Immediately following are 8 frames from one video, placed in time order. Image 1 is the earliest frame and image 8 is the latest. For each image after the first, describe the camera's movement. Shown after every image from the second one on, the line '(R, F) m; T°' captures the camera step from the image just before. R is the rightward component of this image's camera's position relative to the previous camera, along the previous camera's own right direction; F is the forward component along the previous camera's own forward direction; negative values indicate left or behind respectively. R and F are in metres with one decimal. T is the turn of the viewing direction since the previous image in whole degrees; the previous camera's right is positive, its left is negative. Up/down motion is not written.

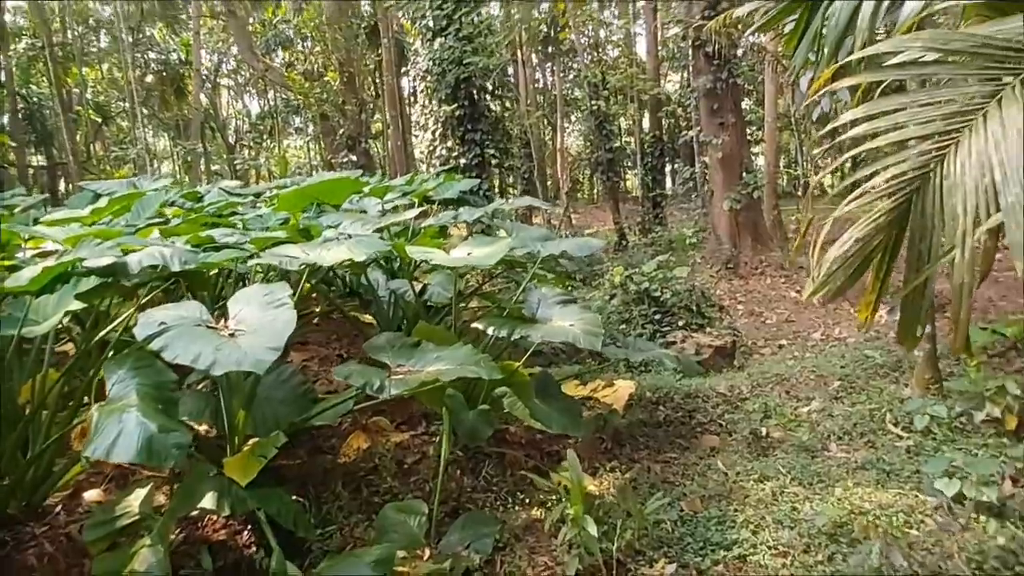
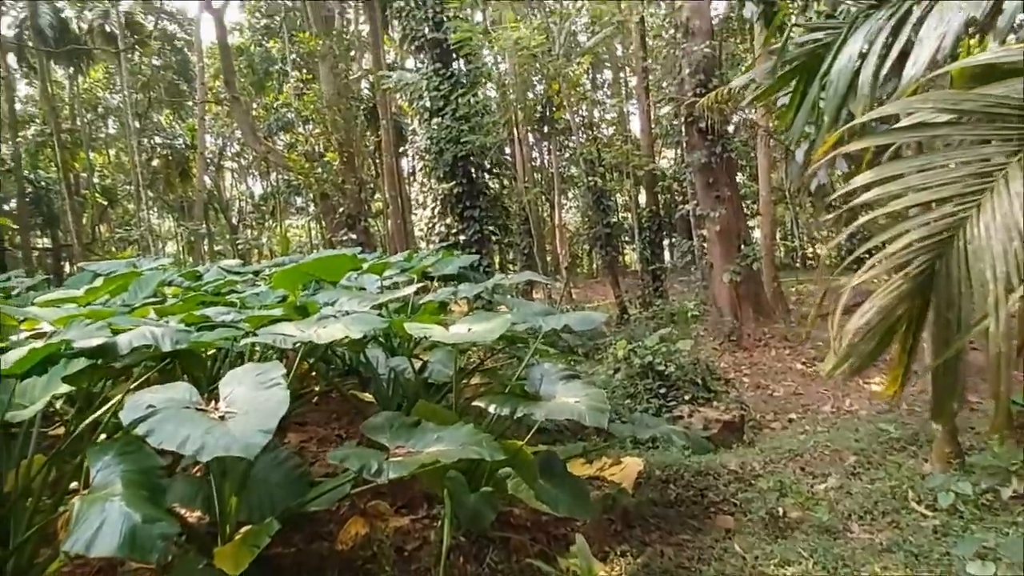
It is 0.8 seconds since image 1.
(0.0, +0.1) m; 0°
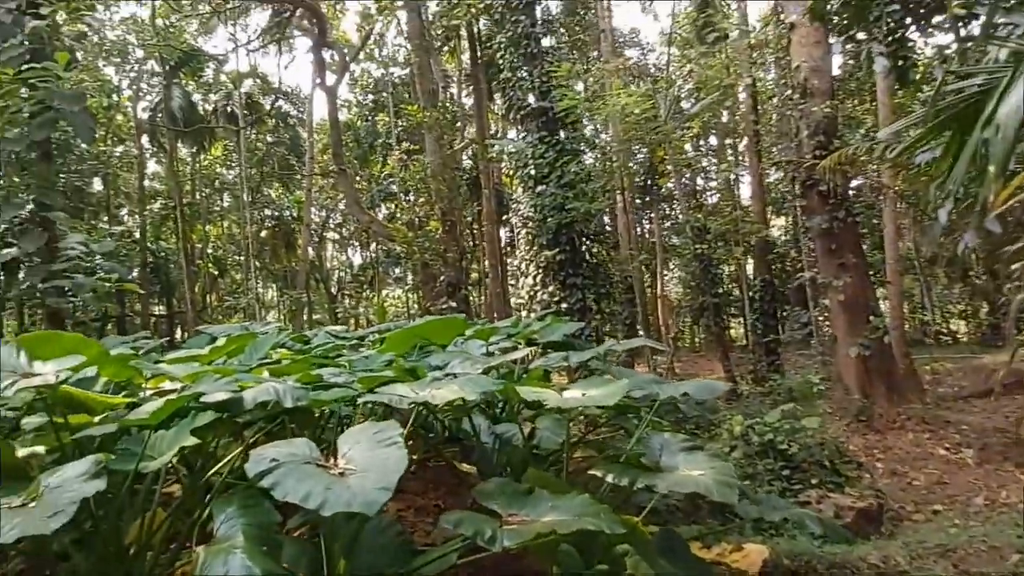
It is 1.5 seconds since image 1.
(-0.1, +0.1) m; -6°
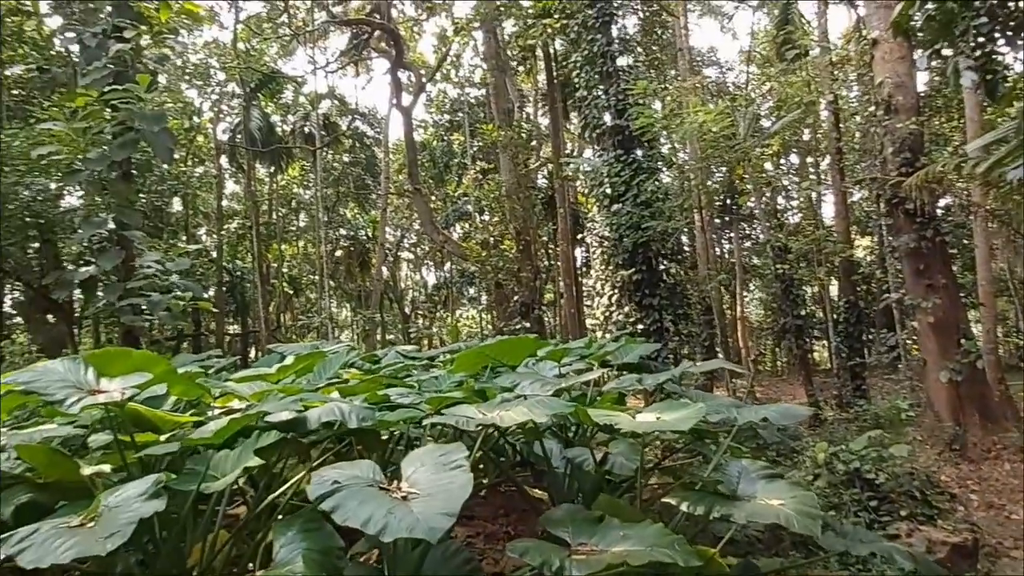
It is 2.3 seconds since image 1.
(0.0, +0.1) m; -5°
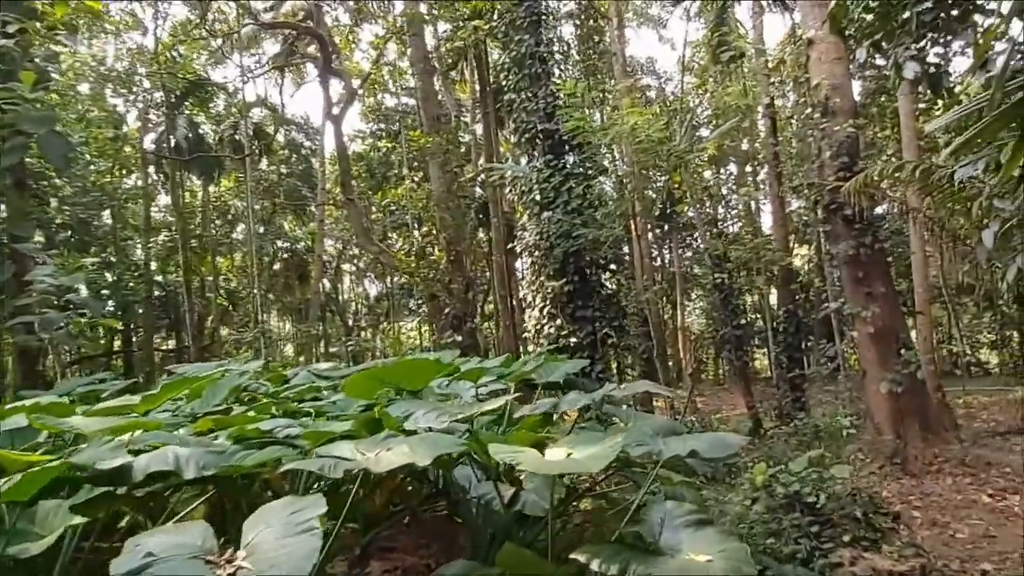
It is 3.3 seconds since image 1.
(+0.1, +0.3) m; +4°
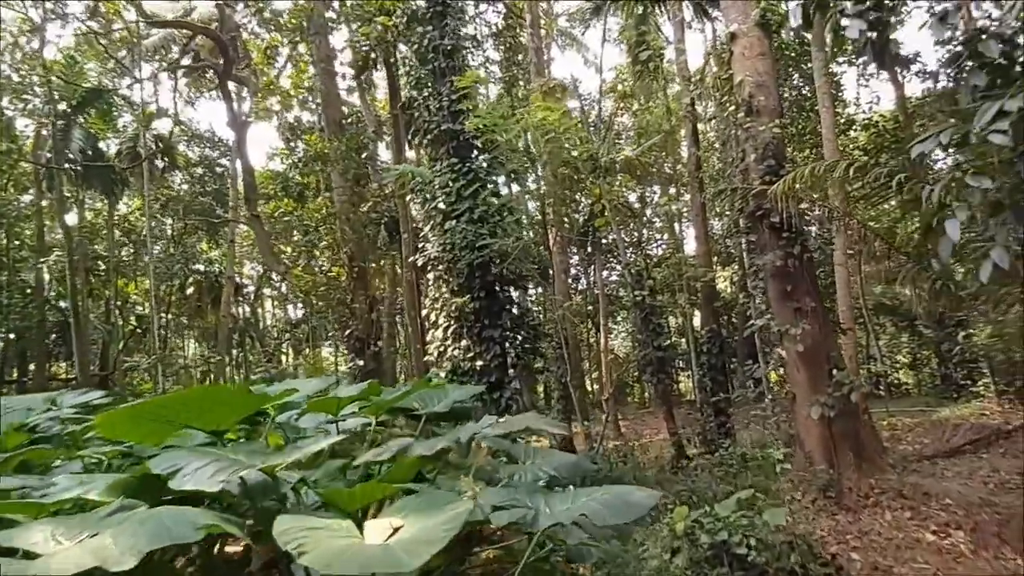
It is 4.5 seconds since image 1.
(+0.2, +0.5) m; +5°
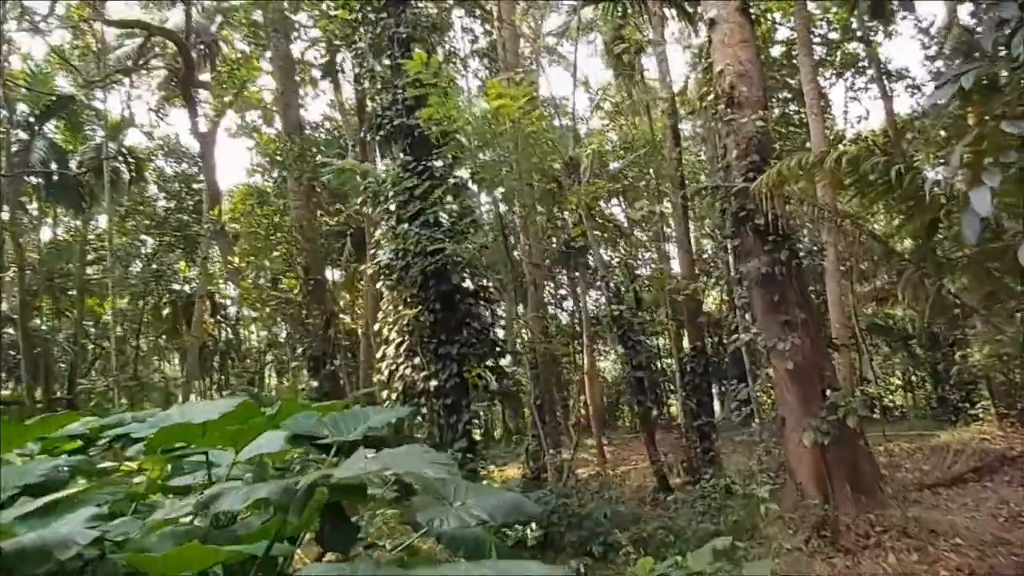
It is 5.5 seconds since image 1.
(+0.2, +0.5) m; +1°
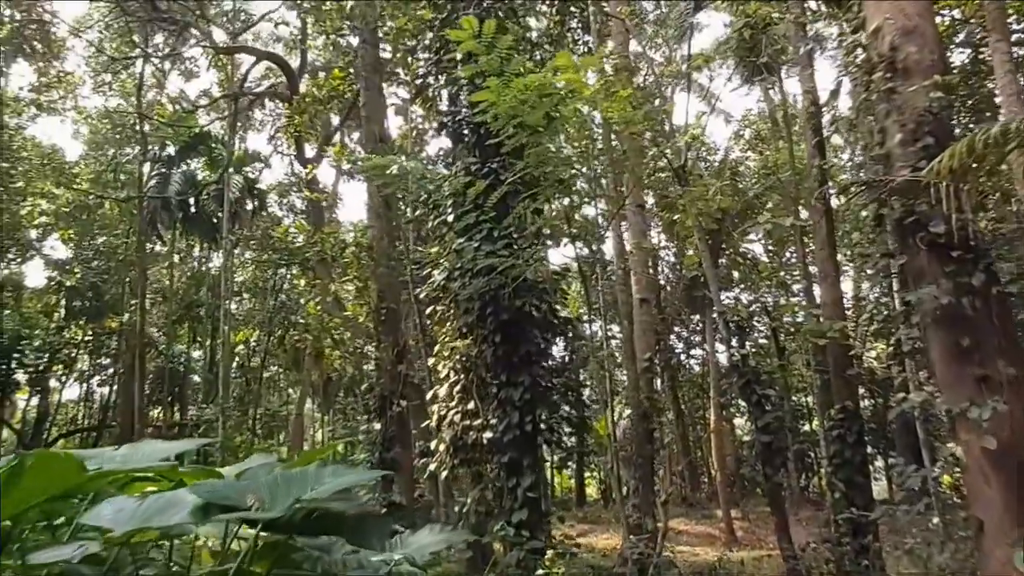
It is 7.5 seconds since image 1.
(+0.3, +1.0) m; -10°
